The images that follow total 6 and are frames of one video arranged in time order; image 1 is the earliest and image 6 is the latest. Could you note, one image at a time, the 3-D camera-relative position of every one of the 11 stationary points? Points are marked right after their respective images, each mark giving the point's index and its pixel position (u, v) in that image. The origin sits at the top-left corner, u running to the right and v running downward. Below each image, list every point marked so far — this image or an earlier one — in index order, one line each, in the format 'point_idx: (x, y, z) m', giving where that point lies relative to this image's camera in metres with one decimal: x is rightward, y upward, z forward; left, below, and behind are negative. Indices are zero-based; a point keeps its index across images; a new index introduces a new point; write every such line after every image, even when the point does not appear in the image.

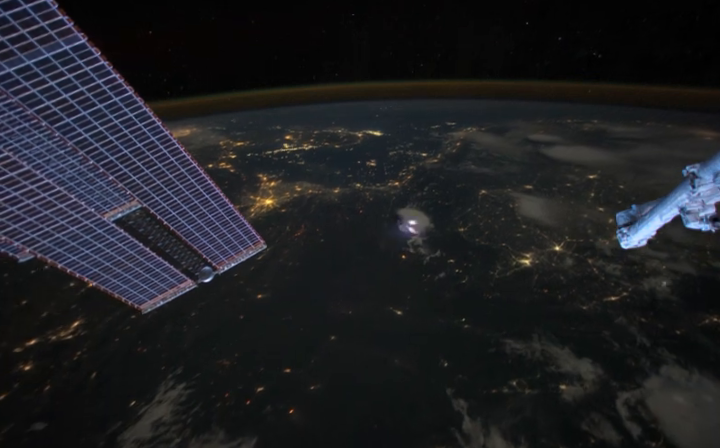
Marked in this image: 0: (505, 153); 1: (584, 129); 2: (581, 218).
0: (+5.7, +2.8, +12.7) m
1: (+12.0, +5.1, +17.0) m
2: (+5.7, +0.1, +8.3) m
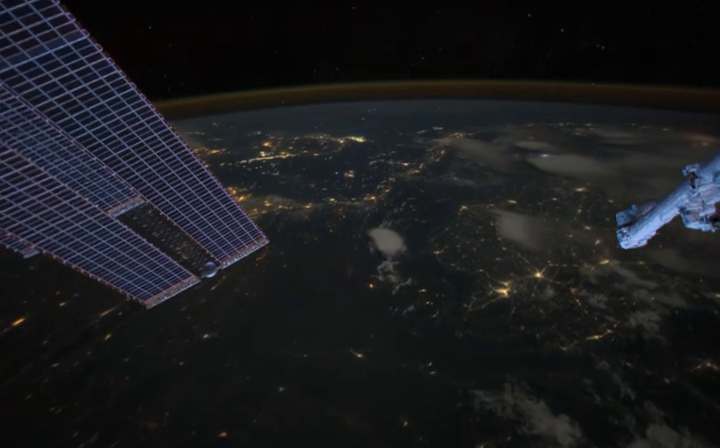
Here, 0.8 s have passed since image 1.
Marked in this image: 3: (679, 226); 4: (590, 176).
0: (+4.9, +2.3, +12.1) m
1: (+11.1, +4.7, +16.5) m
2: (+4.9, -0.4, +7.7) m
3: (+7.8, -0.1, +7.9) m
4: (+7.6, +1.6, +10.6) m
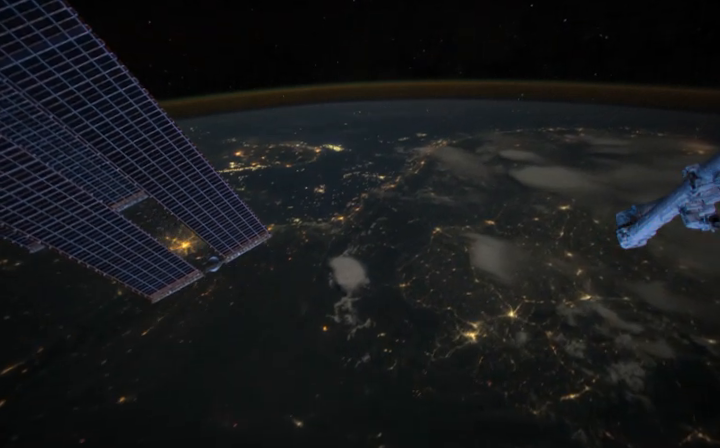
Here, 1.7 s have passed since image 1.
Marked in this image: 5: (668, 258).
0: (+3.9, +1.7, +11.4) m
1: (+10.1, +4.1, +15.8) m
2: (+4.0, -1.0, +7.0) m
3: (+6.9, -0.7, +7.2) m
4: (+6.6, +1.0, +9.9) m
5: (+6.8, -0.7, +7.1) m
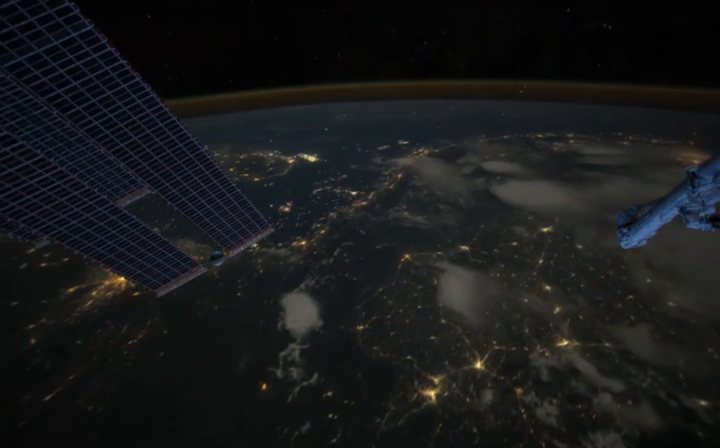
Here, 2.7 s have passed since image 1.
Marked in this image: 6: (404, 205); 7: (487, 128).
0: (+2.9, +1.1, +10.7) m
1: (+9.1, +3.5, +15.2) m
2: (+3.1, -1.7, +6.3) m
3: (+6.0, -1.3, +6.5) m
4: (+5.7, +0.4, +9.2) m
5: (+5.9, -1.4, +6.4) m
6: (+1.4, +0.6, +10.0) m
7: (+7.7, +5.9, +19.5) m
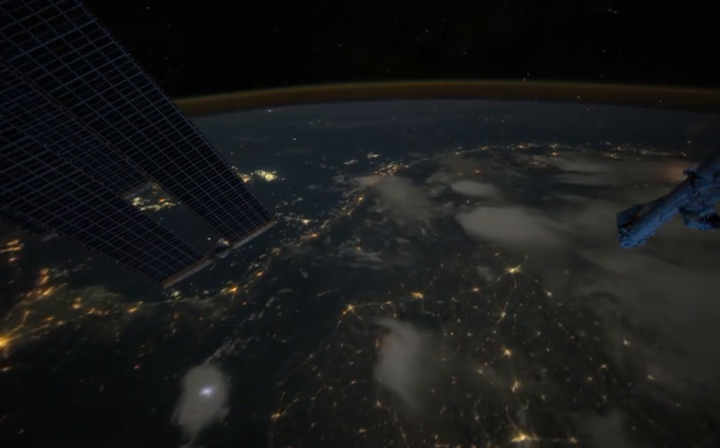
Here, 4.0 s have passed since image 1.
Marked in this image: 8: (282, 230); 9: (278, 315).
0: (+1.5, +0.1, +9.6) m
1: (+7.5, +2.6, +14.2) m
2: (+1.8, -2.6, +5.2) m
3: (+4.6, -2.3, +5.5) m
4: (+4.3, -0.6, +8.2) m
5: (+4.6, -2.3, +5.4) m
6: (-0.1, -0.4, +8.9) m
7: (+6.1, +5.0, +18.5) m
8: (-2.3, -0.1, +9.4) m
9: (-1.7, -1.9, +6.6) m
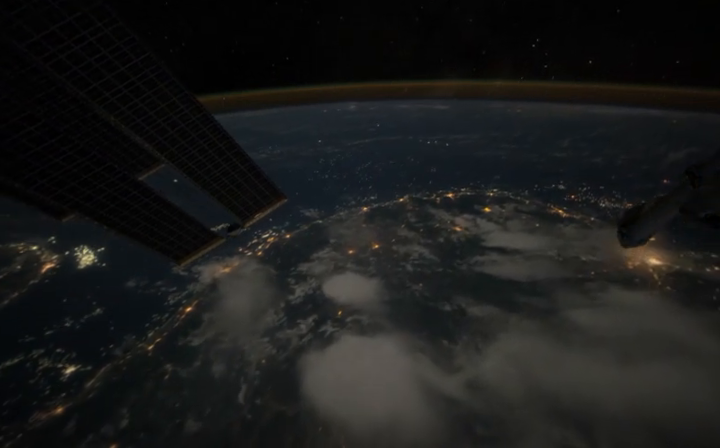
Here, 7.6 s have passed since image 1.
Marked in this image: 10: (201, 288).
0: (-2.5, -2.7, +6.2) m
1: (+3.2, -0.1, +11.2) m
2: (-1.9, -5.5, +1.9) m
3: (+1.0, -5.1, +2.4) m
4: (+0.4, -3.4, +5.0) m
5: (+0.9, -5.2, +2.3) m
6: (-4.0, -3.3, +5.4) m
7: (+1.4, +2.3, +15.4) m
8: (-6.2, -3.1, +5.8) m
9: (-5.4, -4.8, +3.0) m
10: (-4.0, -1.6, +8.1) m
